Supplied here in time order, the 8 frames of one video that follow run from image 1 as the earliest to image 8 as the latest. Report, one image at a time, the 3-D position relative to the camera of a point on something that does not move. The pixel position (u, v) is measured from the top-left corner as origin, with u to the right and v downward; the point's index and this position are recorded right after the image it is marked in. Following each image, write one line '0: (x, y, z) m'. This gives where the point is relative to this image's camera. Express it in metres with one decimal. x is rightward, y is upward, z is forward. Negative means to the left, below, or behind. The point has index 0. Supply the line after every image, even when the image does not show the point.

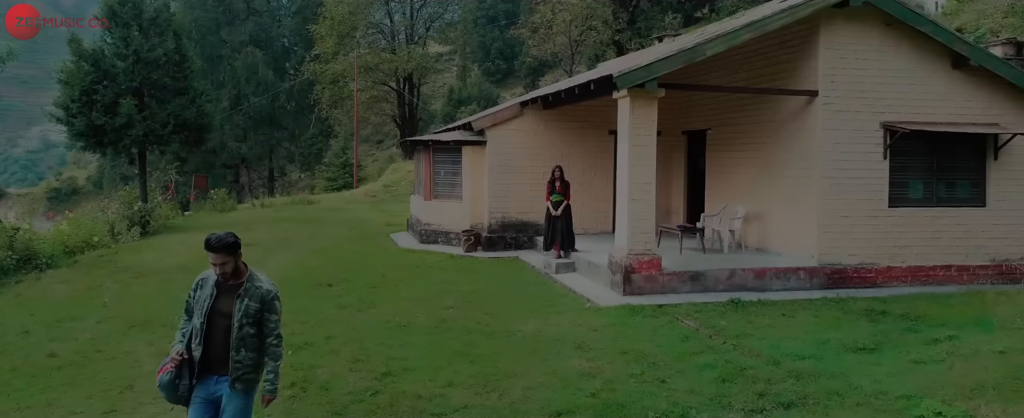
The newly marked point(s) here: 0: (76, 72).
0: (-9.8, +3.1, +18.6) m
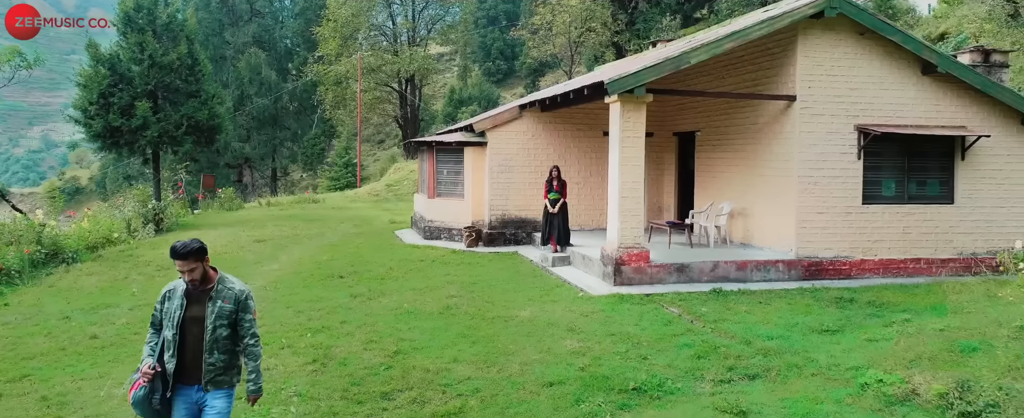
0: (-9.8, +3.1, +19.4) m
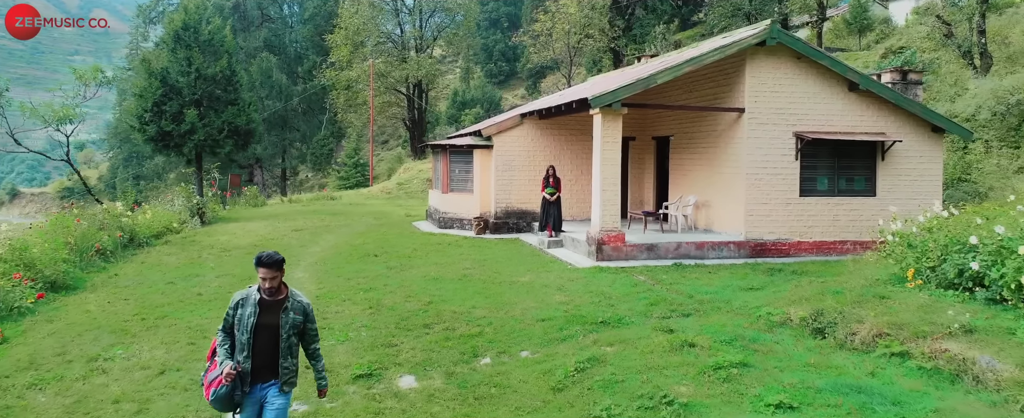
0: (-9.7, +3.3, +22.2) m
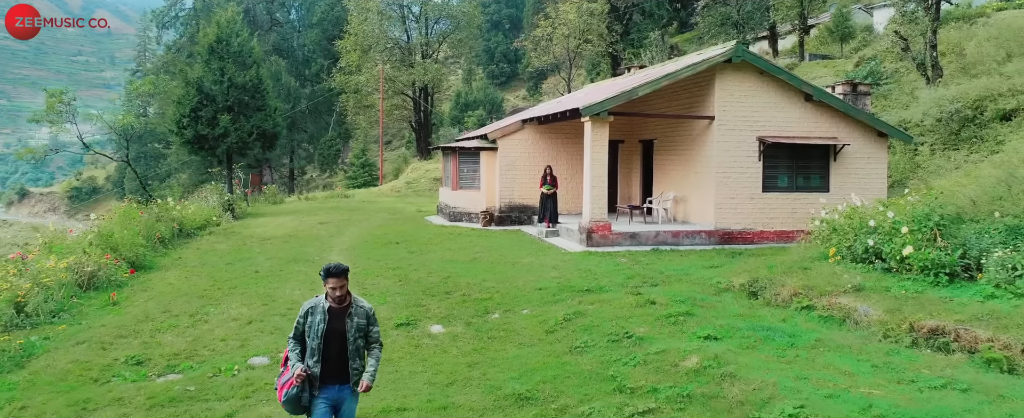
0: (-9.7, +3.4, +24.6) m
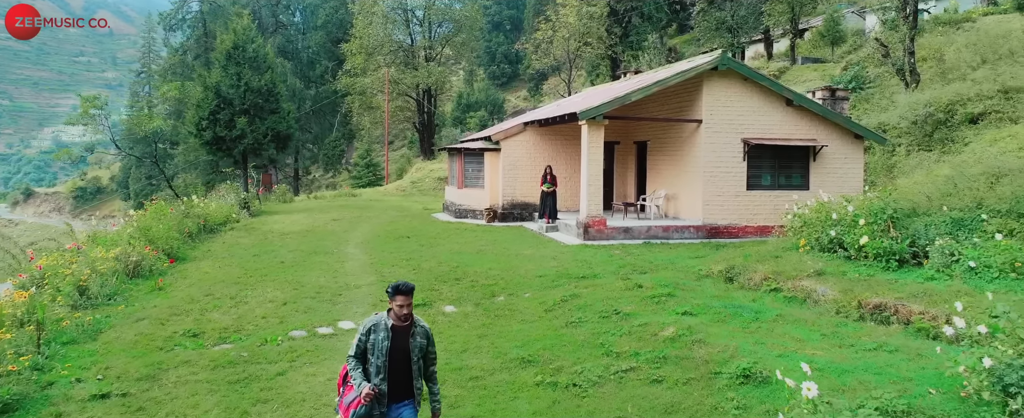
0: (-9.6, +3.5, +25.9) m
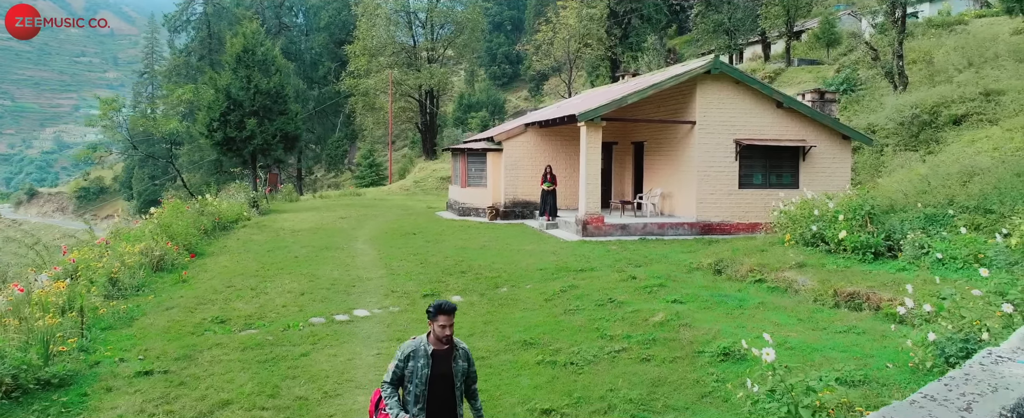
0: (-9.5, +3.5, +26.7) m
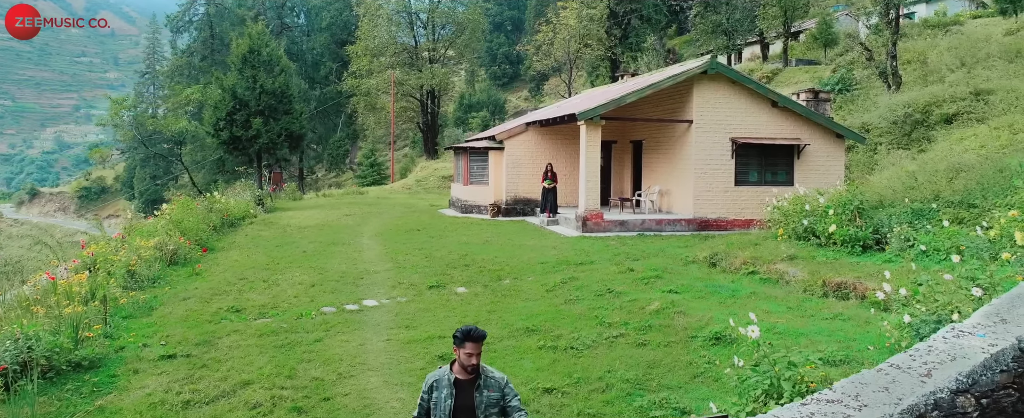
0: (-9.5, +3.6, +27.2) m
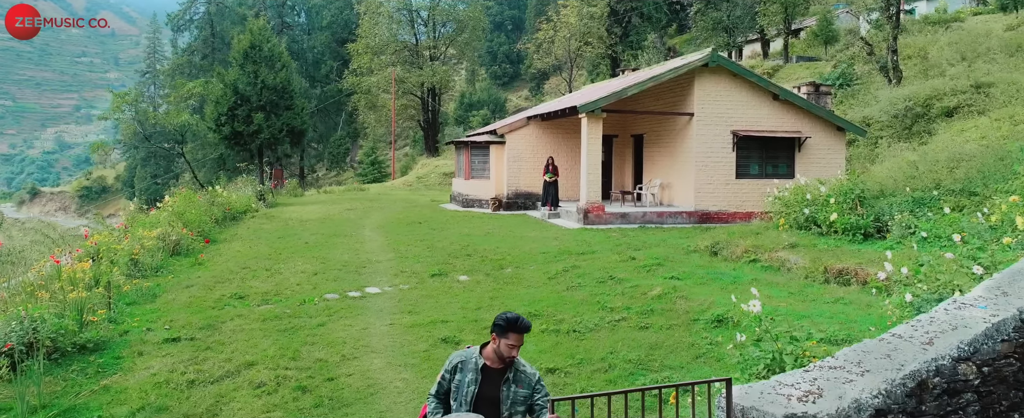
0: (-9.5, +3.7, +27.2) m
